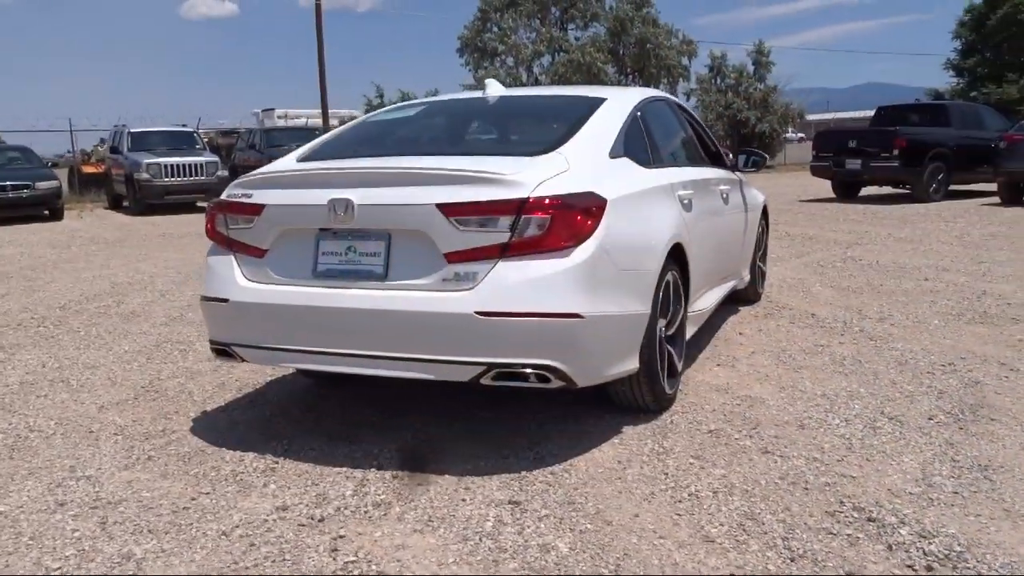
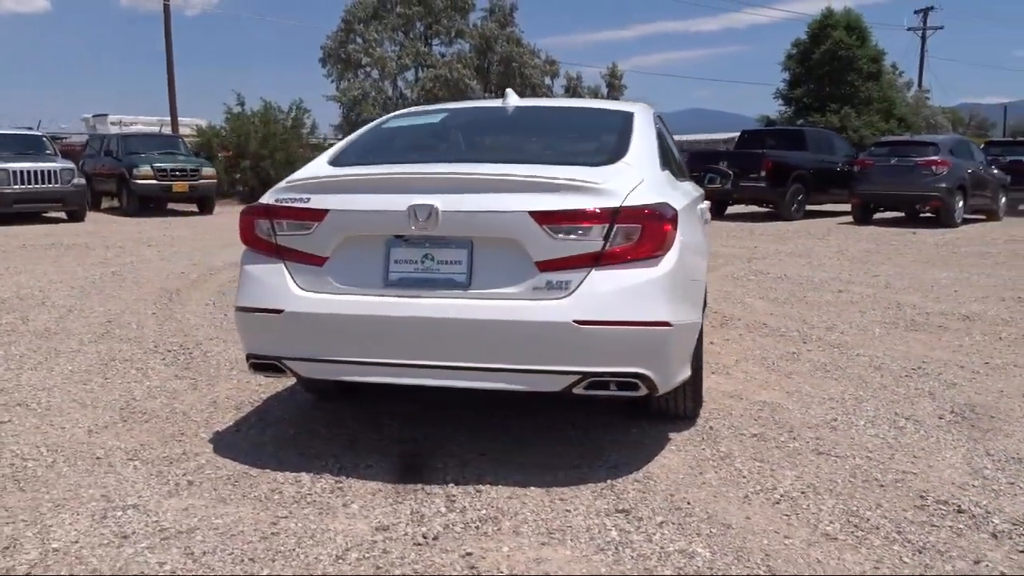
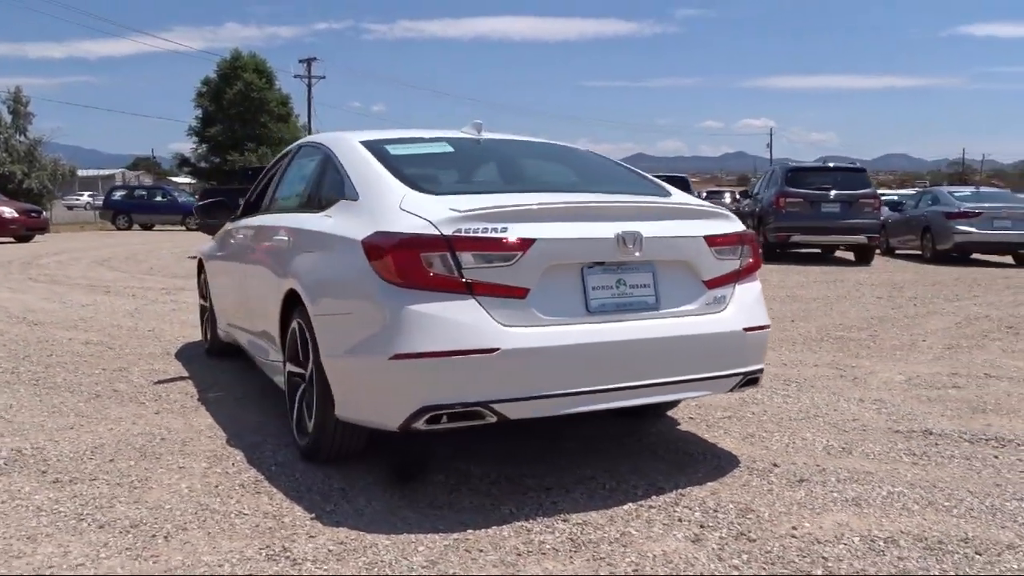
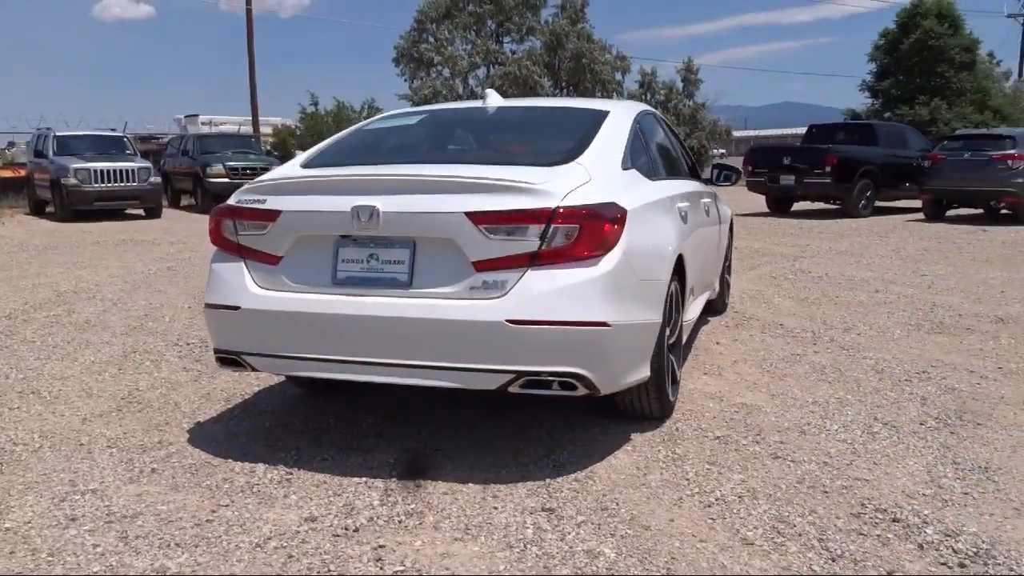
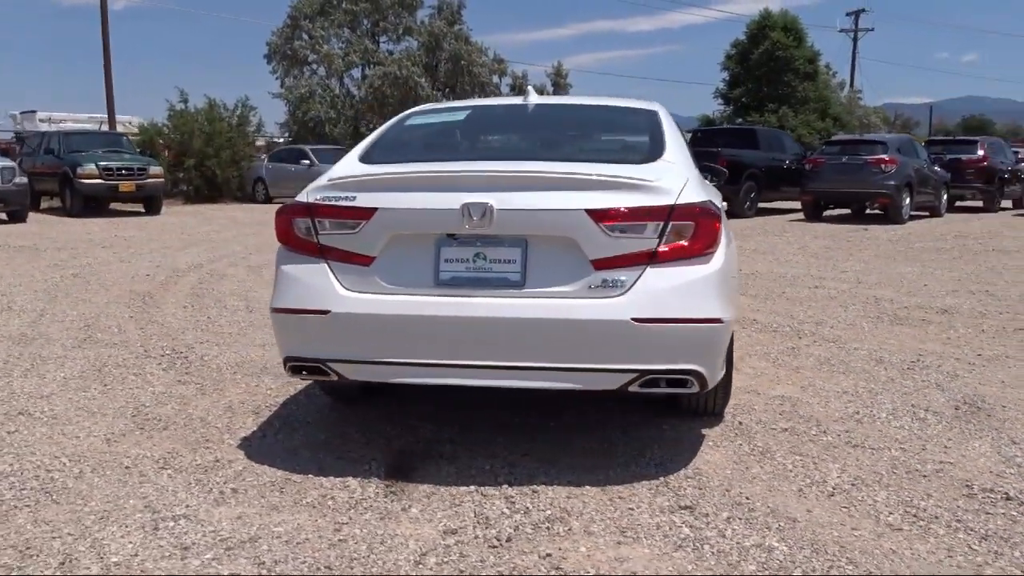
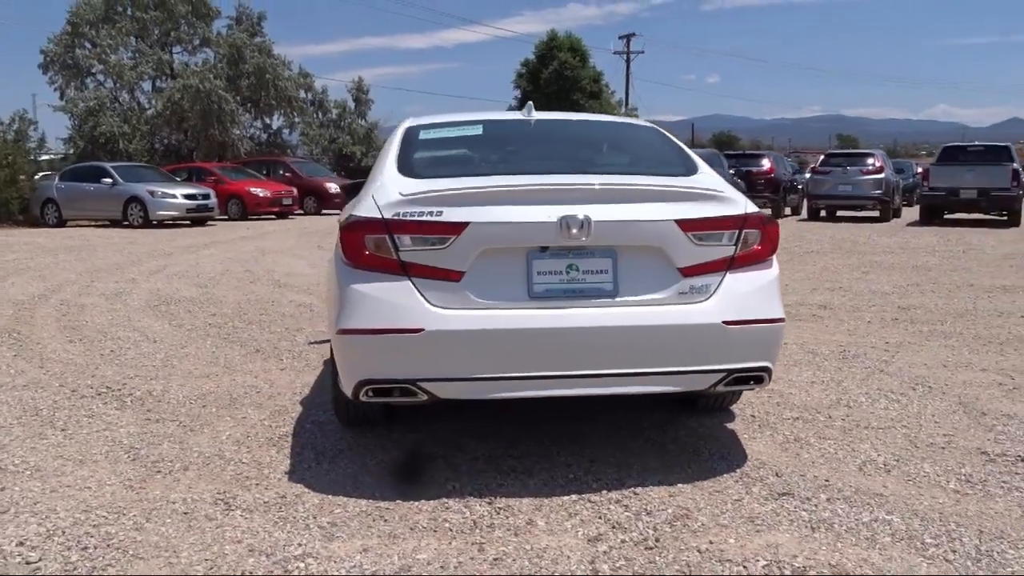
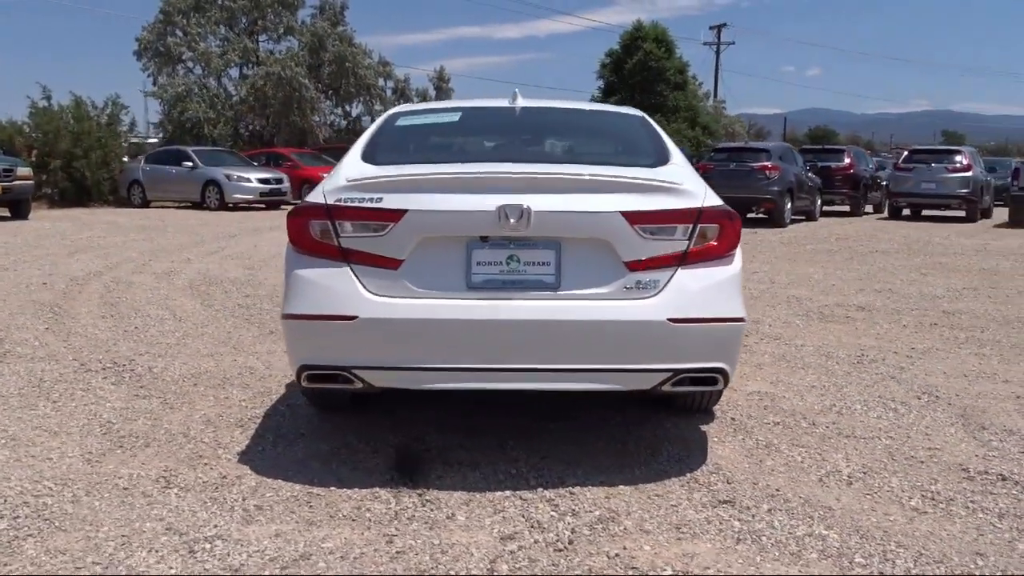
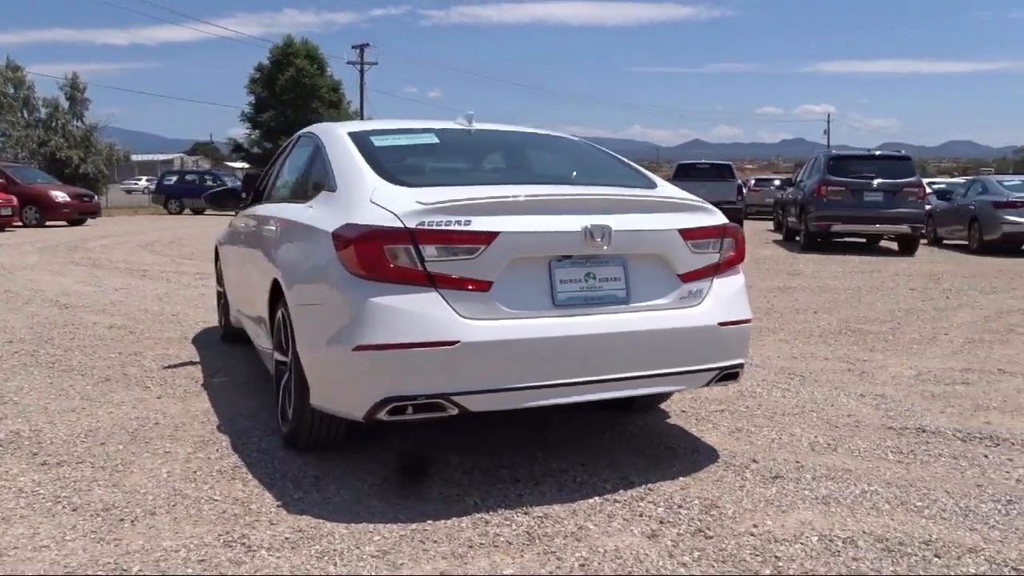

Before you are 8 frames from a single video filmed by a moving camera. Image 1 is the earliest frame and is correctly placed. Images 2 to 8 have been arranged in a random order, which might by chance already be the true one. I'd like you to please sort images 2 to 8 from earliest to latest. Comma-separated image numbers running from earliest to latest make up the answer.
4, 2, 5, 7, 6, 8, 3
